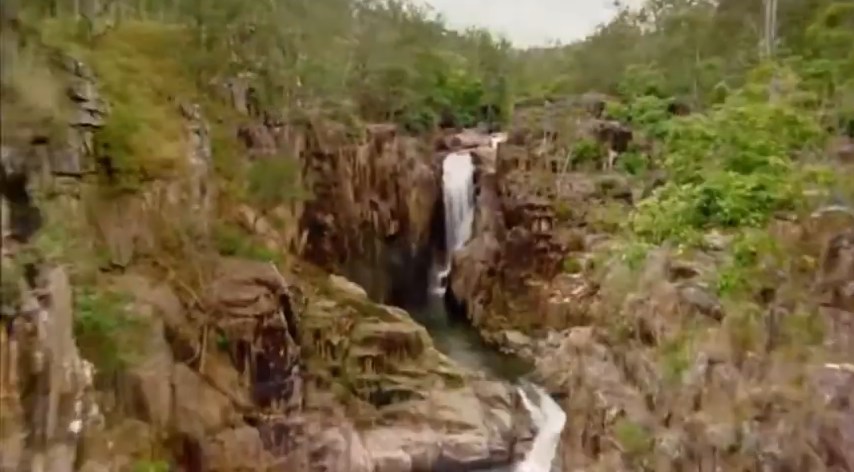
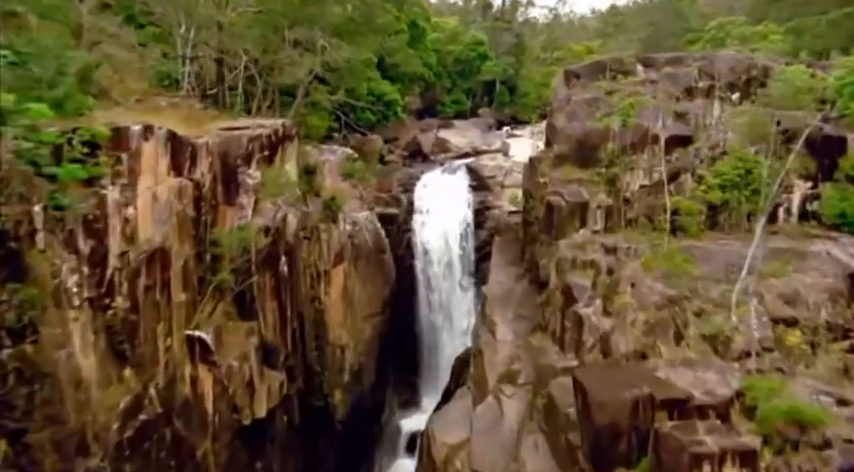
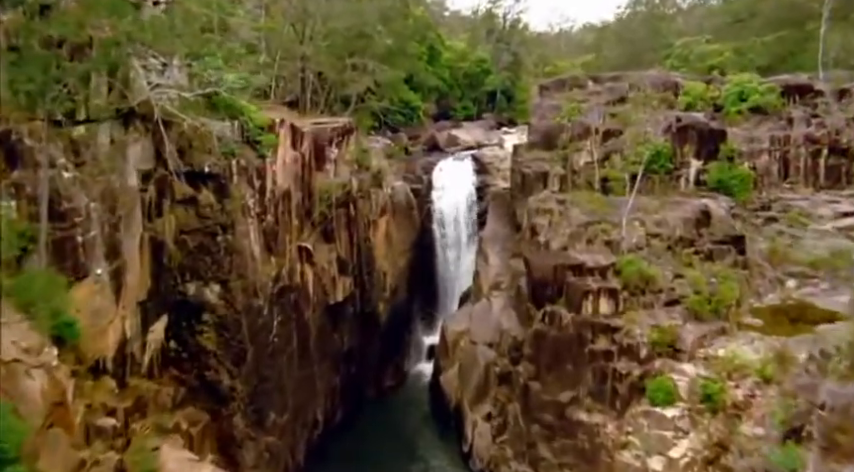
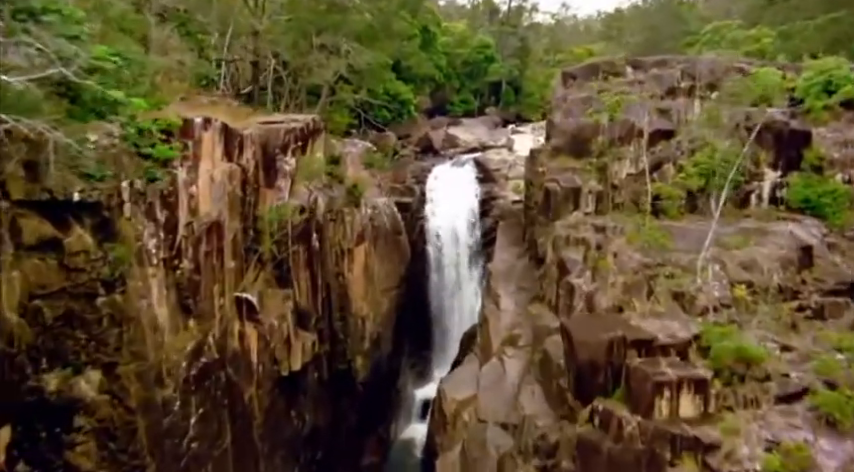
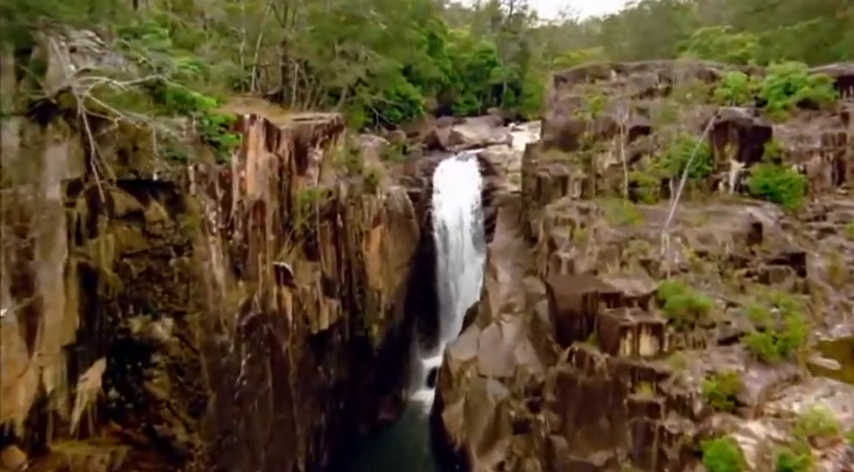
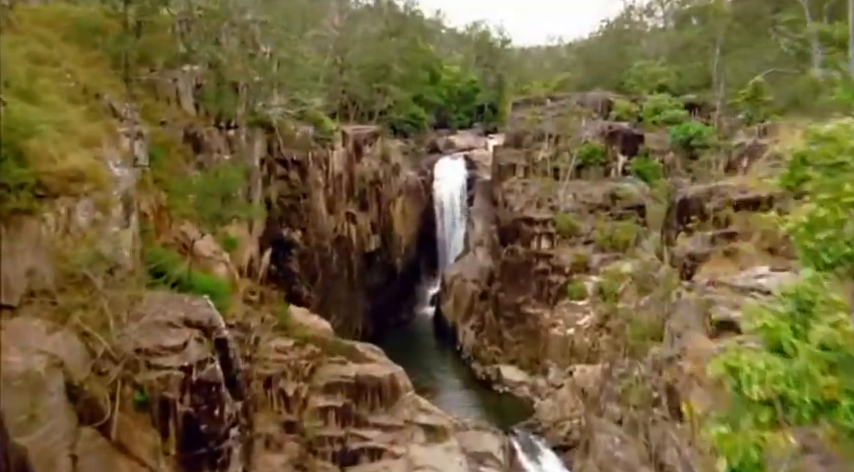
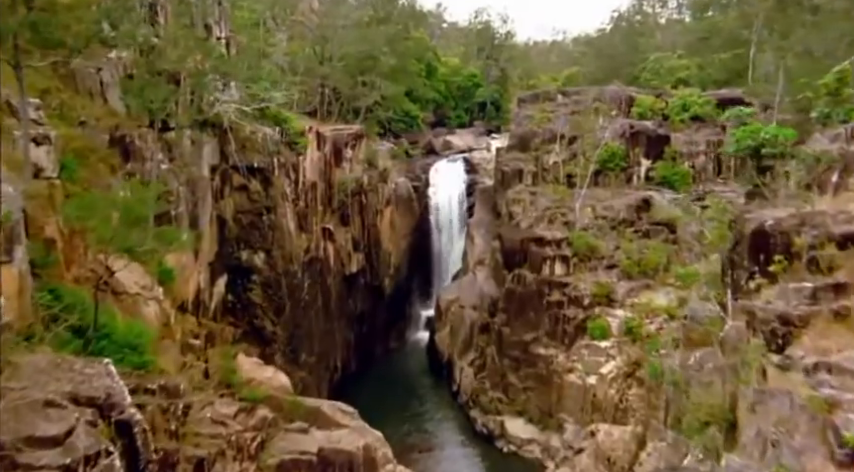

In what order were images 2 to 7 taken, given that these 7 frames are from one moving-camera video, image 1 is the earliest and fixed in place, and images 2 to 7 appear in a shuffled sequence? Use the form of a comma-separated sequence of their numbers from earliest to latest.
6, 7, 3, 5, 4, 2
